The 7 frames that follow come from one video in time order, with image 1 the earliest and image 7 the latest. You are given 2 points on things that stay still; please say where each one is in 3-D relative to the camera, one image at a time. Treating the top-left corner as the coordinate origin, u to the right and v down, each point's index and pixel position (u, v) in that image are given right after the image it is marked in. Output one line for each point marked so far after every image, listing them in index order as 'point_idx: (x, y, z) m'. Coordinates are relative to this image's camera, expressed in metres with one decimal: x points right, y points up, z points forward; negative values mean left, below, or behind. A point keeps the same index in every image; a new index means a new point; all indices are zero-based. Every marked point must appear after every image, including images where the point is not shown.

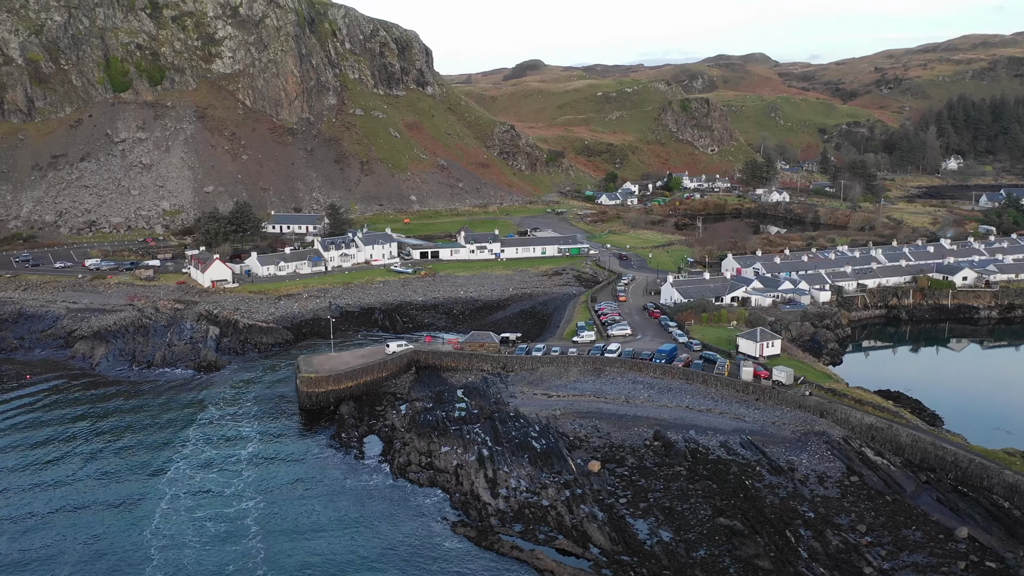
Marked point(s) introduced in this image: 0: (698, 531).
0: (+5.9, -7.8, +19.9) m
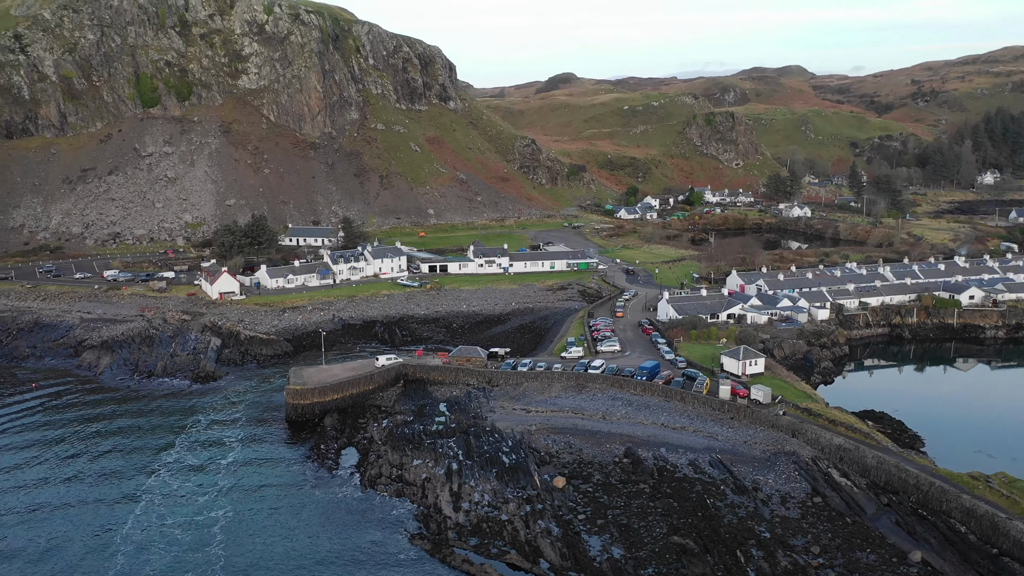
0: (+4.4, -8.4, +19.9) m
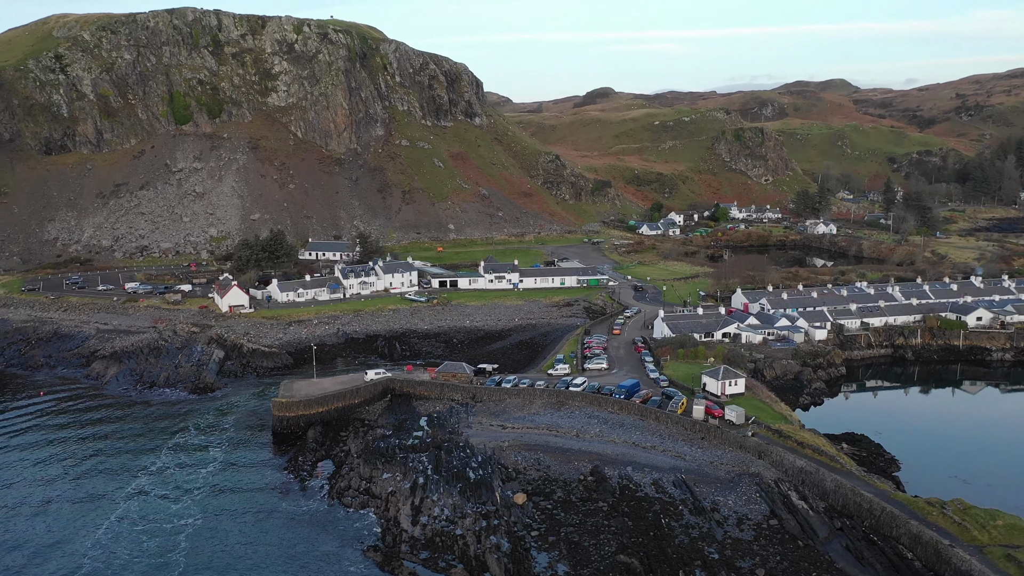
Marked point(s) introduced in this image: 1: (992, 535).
0: (+2.6, -9.0, +20.1) m
1: (+14.6, -7.6, +19.1) m
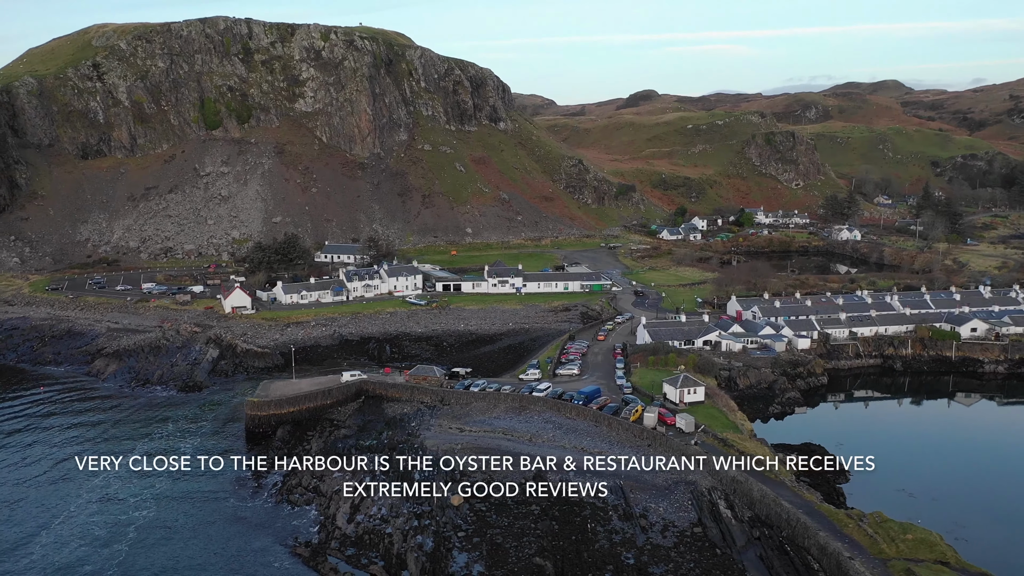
0: (-0.1, -9.3, +20.6) m
1: (+11.8, -8.0, +19.0) m
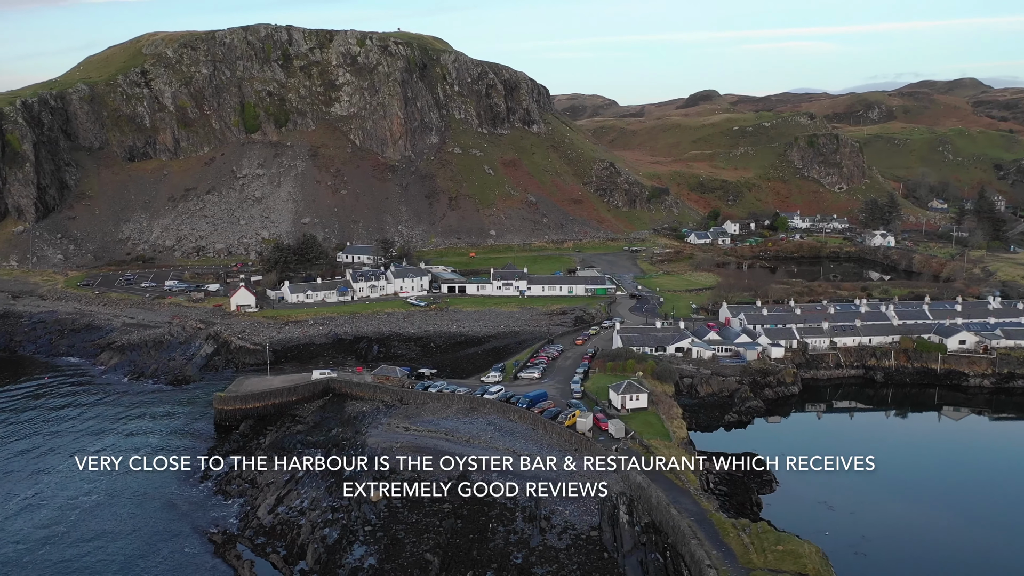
0: (-3.9, -9.5, +21.5) m
1: (+7.8, -8.4, +19.2) m
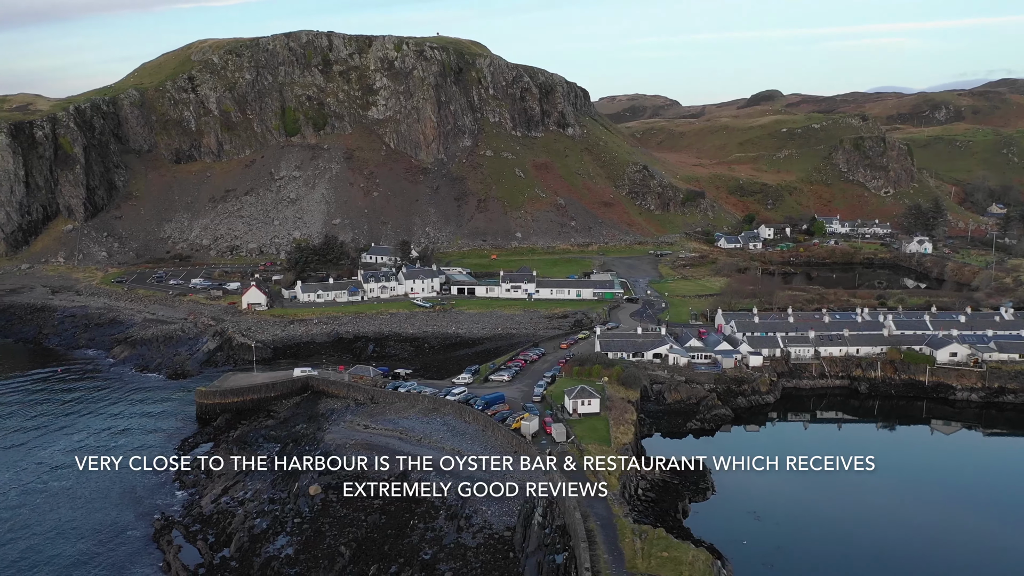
0: (-7.2, -9.6, +22.7) m
1: (+4.4, -8.7, +19.6) m
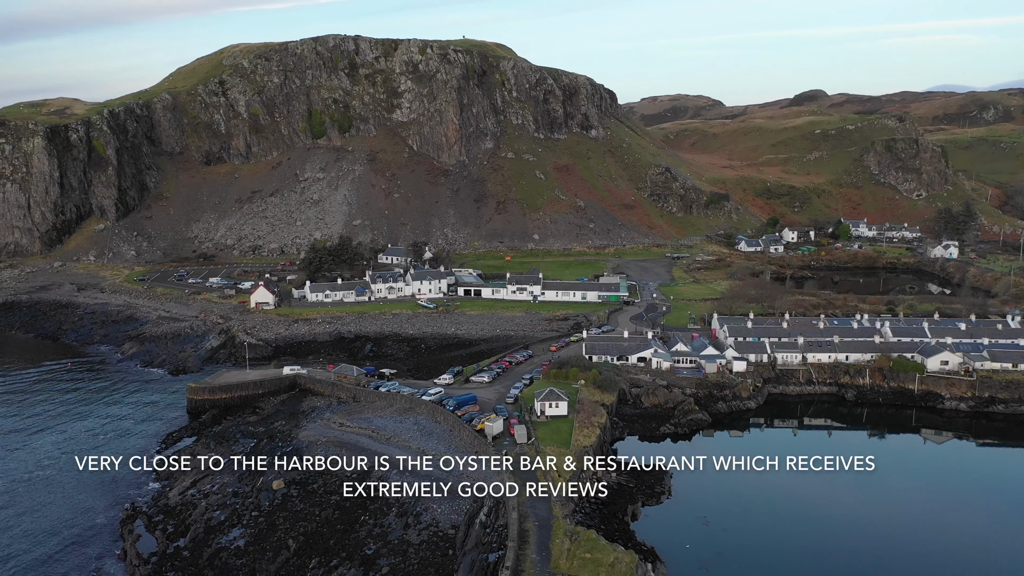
0: (-9.5, -9.7, +23.7) m
1: (+2.0, -8.9, +20.1) m
